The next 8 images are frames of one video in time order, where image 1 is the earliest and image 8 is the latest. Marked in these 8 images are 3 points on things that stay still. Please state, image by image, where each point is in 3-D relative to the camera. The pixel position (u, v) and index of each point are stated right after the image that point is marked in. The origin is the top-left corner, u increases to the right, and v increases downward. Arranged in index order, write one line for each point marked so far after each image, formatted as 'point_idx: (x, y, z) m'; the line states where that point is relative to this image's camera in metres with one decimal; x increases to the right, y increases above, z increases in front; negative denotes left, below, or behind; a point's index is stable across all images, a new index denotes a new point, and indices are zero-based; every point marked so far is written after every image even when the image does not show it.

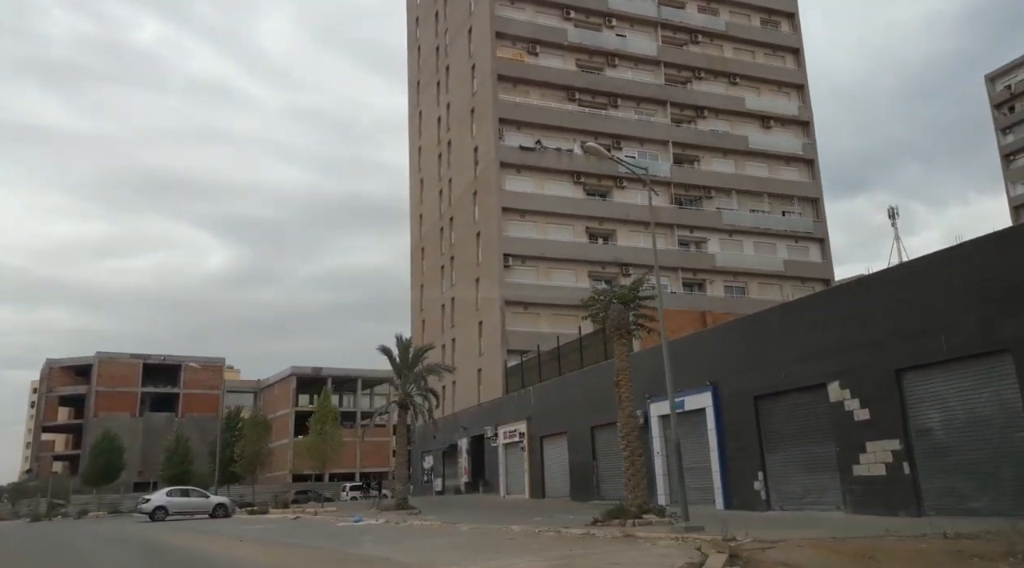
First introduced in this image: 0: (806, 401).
0: (+7.1, -2.8, +18.7) m
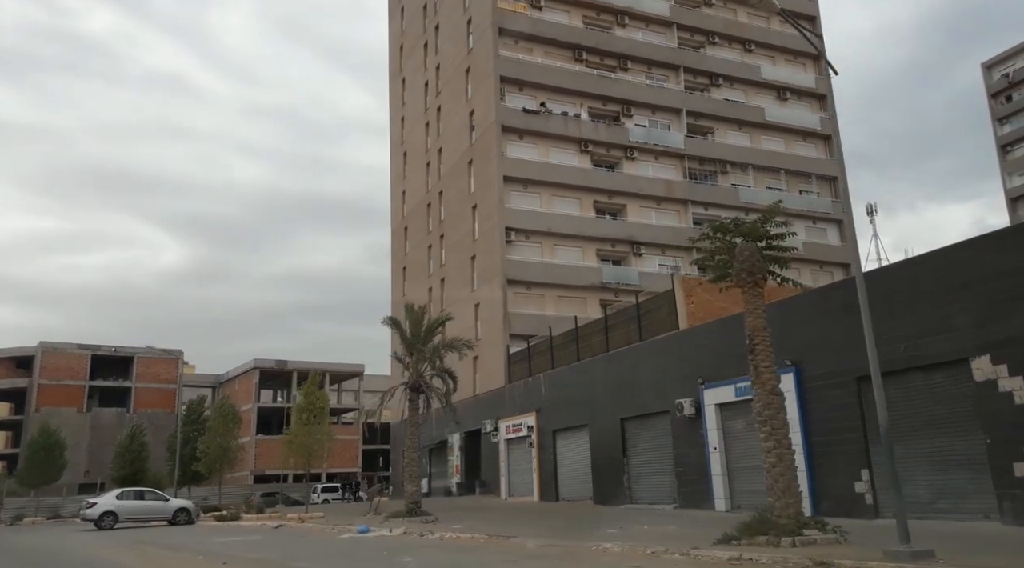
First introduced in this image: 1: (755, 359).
0: (+8.2, -1.8, +15.0) m
1: (+3.3, -1.0, +10.8) m
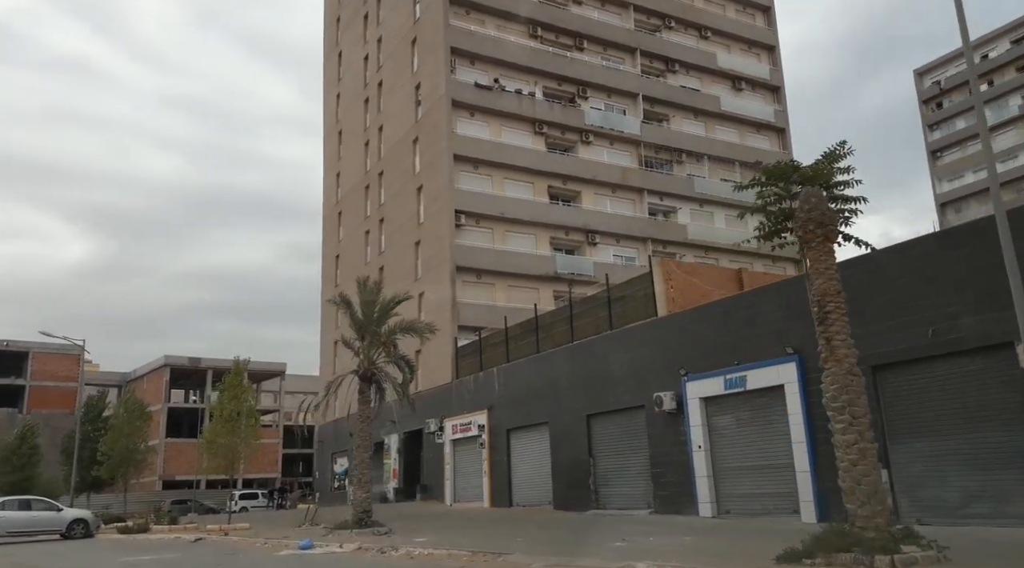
0: (+7.9, -1.4, +13.3) m
1: (+3.5, -0.5, +8.6) m
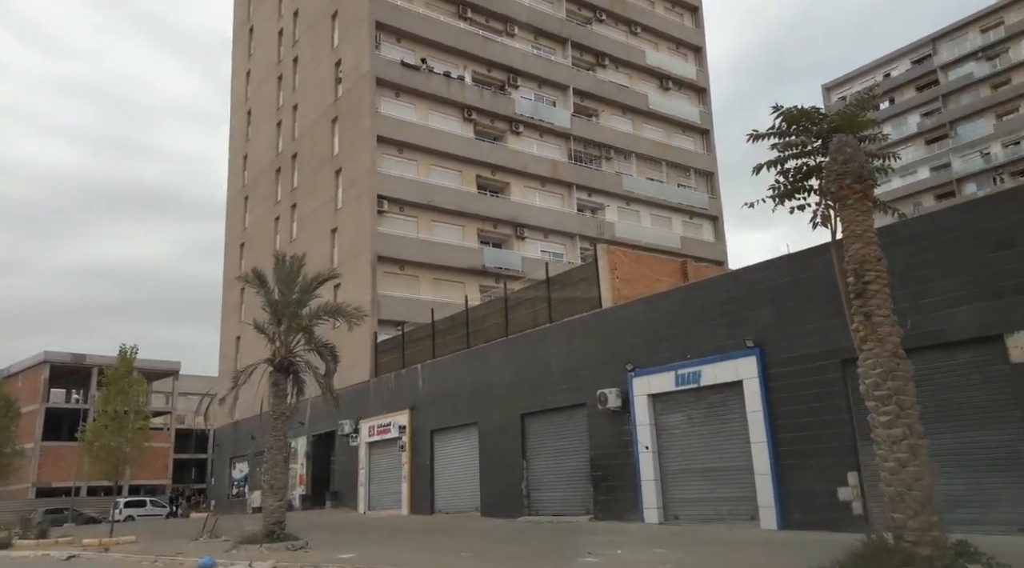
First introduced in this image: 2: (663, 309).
0: (+7.1, -1.2, +12.5) m
1: (+3.2, -0.2, +7.3) m
2: (+3.3, -0.6, +17.4) m
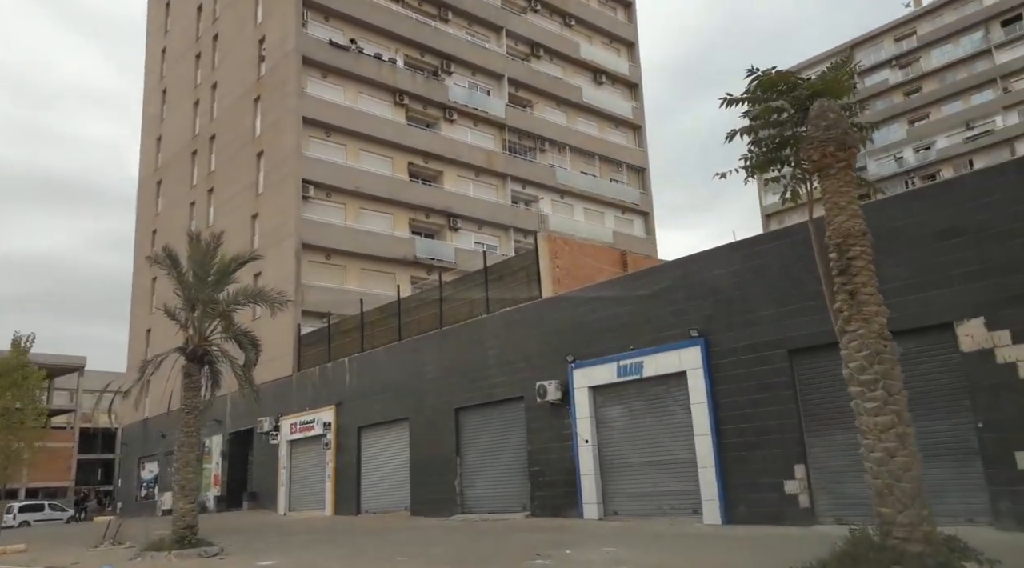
0: (+6.1, -1.1, +12.3) m
1: (+2.9, 0.0, +6.7) m
2: (+2.0, -0.3, +16.8) m
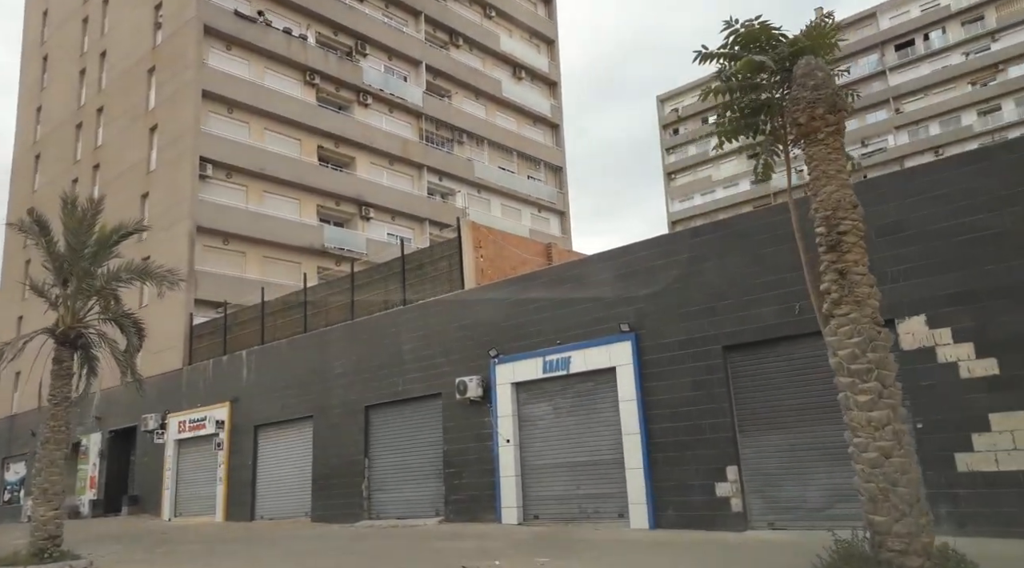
0: (+5.0, -1.0, +11.9) m
1: (+2.4, +0.2, +6.0) m
2: (+0.4, -0.1, +15.9) m
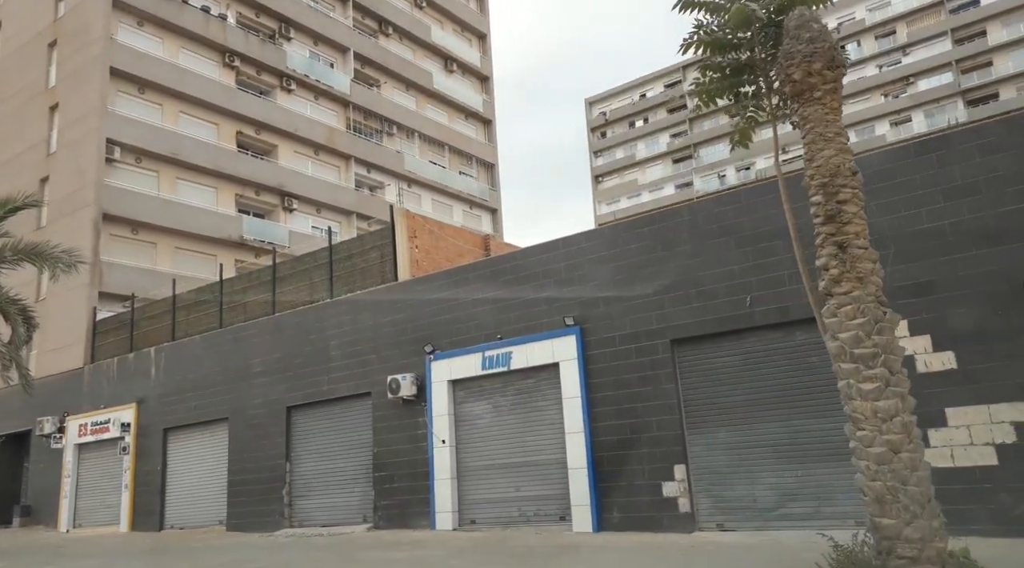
0: (+4.2, -0.9, +11.5) m
1: (+2.2, +0.3, +5.4) m
2: (-0.9, 0.0, +15.1) m
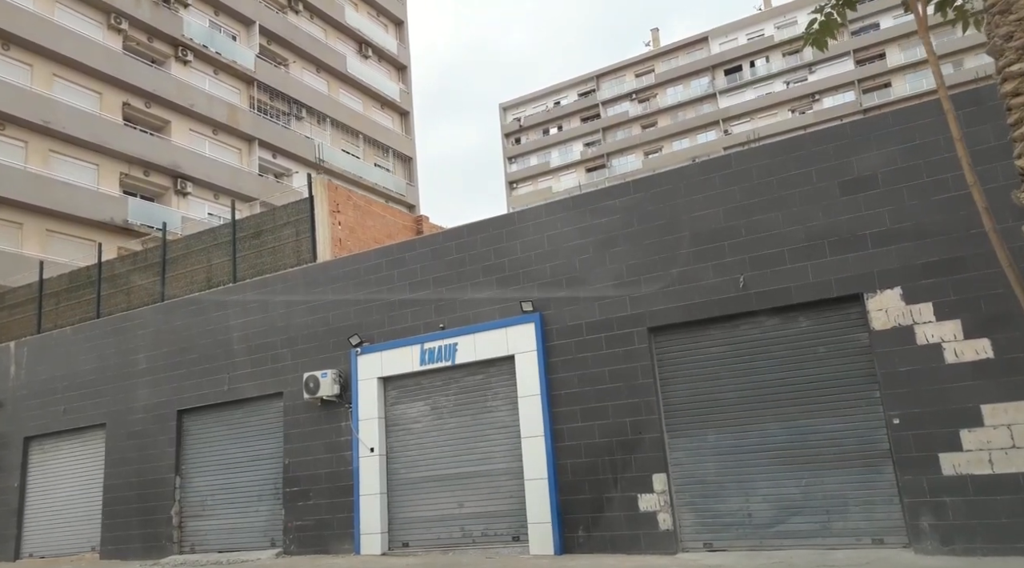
0: (+3.6, -0.6, +9.9) m
1: (+2.4, +0.7, +3.6) m
2: (-1.8, +0.4, +12.8) m
